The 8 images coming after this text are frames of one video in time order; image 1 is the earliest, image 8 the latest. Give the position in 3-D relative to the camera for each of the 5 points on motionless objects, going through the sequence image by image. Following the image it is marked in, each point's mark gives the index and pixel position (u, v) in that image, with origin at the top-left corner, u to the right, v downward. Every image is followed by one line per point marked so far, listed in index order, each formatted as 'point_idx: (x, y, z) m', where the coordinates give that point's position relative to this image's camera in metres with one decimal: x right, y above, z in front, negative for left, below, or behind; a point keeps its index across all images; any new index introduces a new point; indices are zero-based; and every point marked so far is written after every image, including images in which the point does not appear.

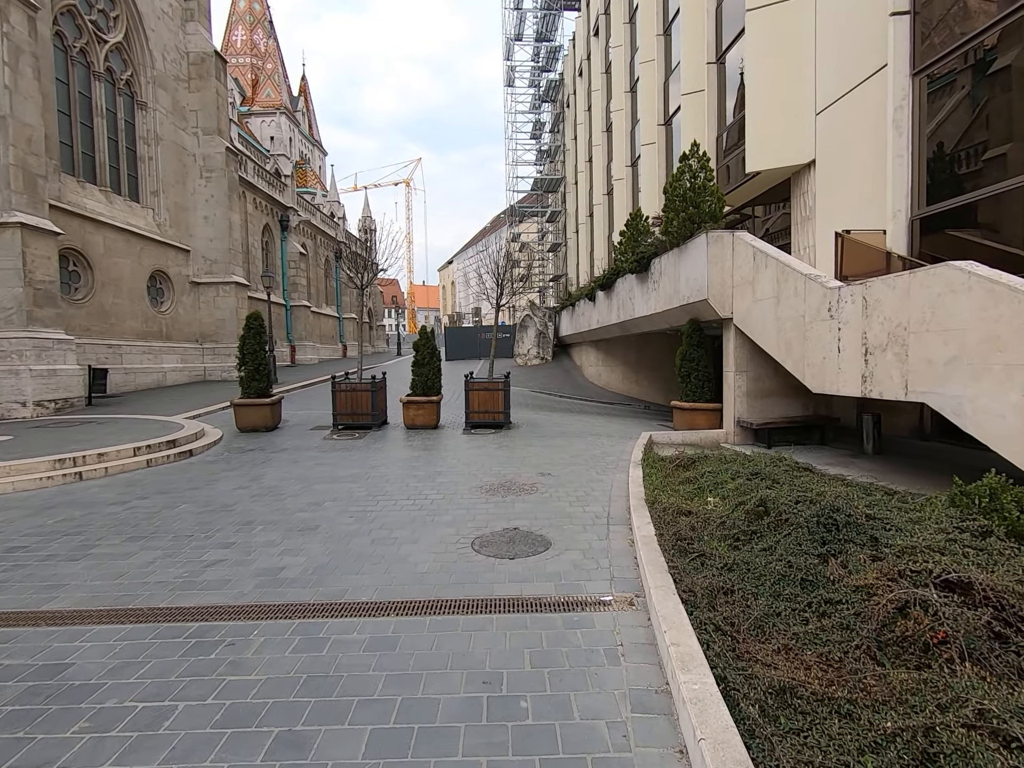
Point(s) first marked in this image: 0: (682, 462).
0: (+2.1, -1.0, +6.7) m
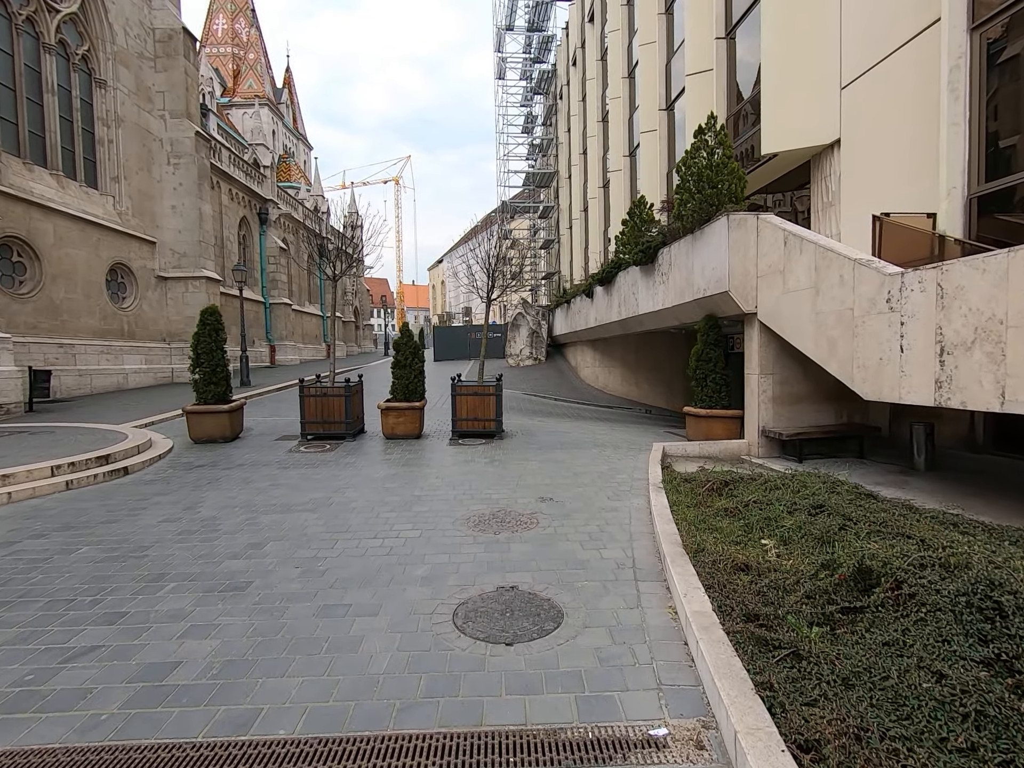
0: (+2.1, -1.0, +5.6) m
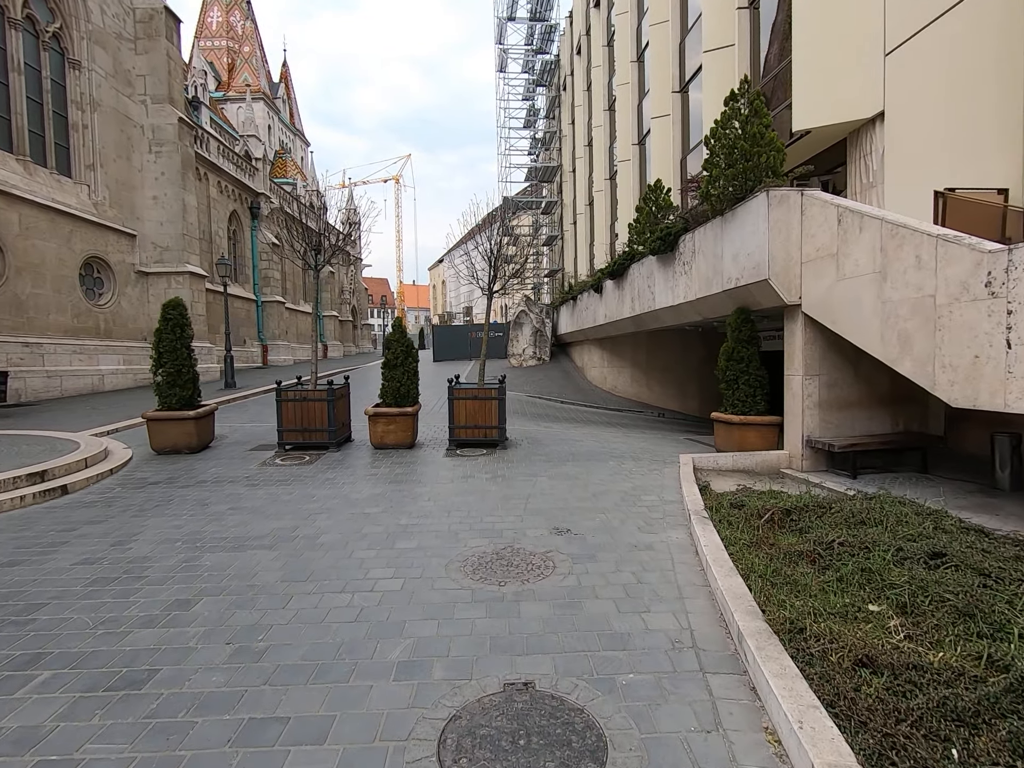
0: (+2.1, -1.1, +4.5) m
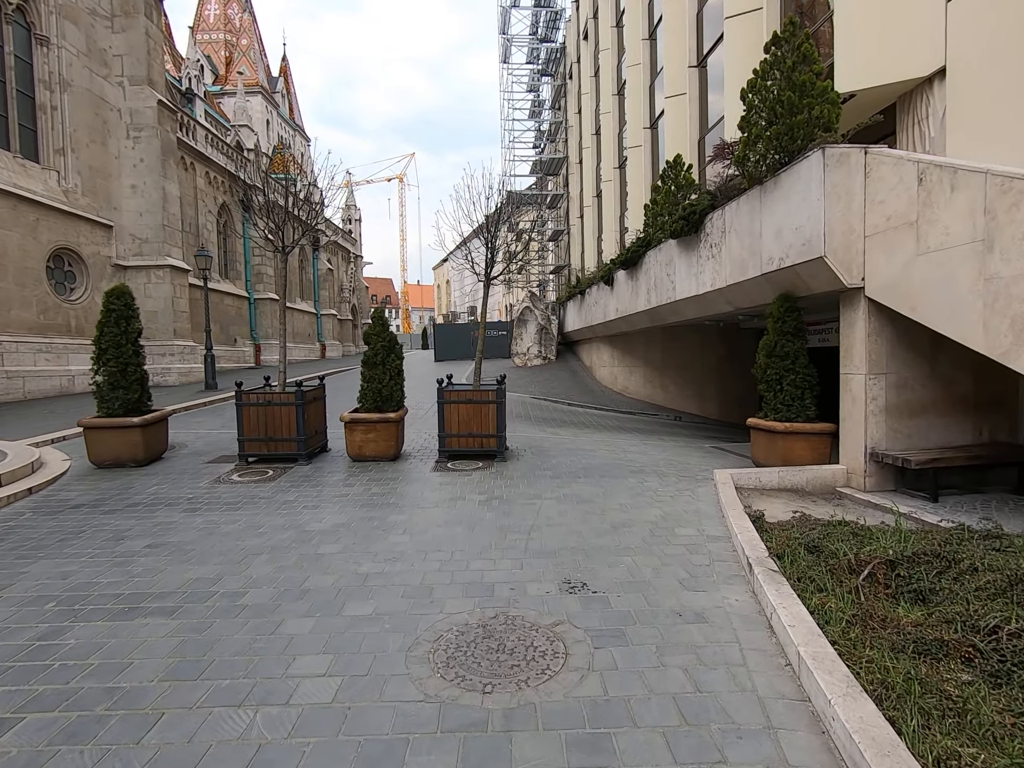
0: (+2.1, -1.1, +3.2) m
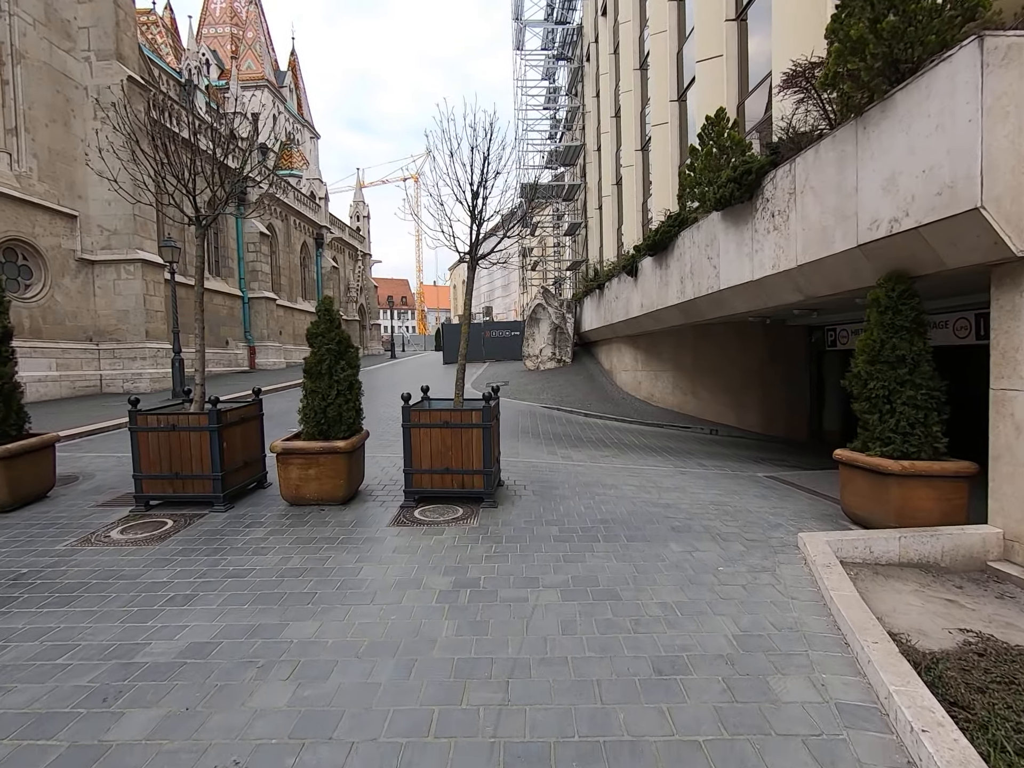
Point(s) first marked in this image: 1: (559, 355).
0: (+1.9, -1.2, +1.2) m
1: (+1.7, +1.0, +19.8) m
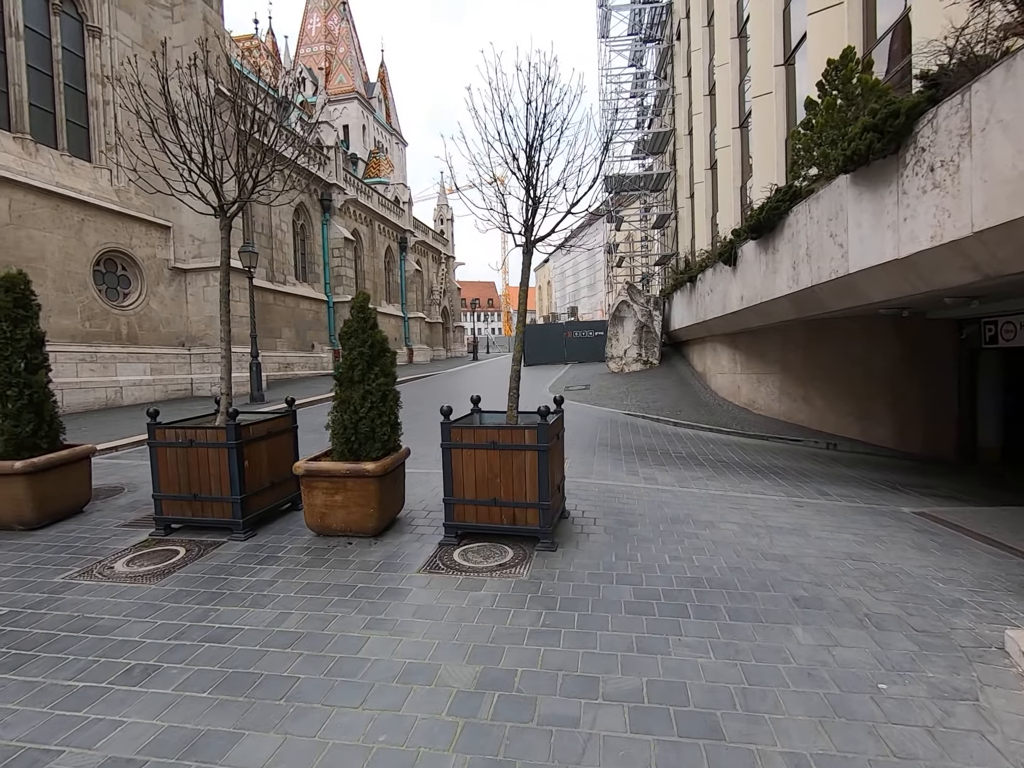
0: (+1.7, -1.3, -0.2) m
1: (+4.5, +0.9, +18.2) m
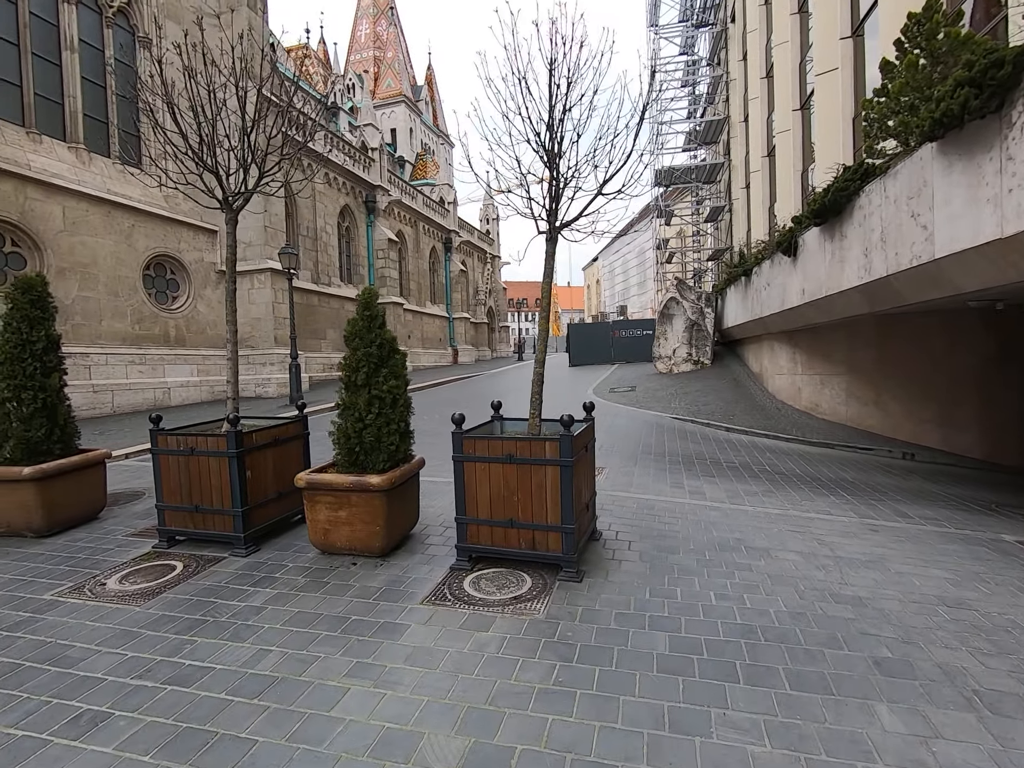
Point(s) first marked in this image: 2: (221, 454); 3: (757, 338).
0: (+1.4, -1.3, -0.8) m
1: (+5.9, +0.9, +17.2) m
2: (-2.3, -0.5, +4.2) m
3: (+6.3, +1.2, +13.9) m
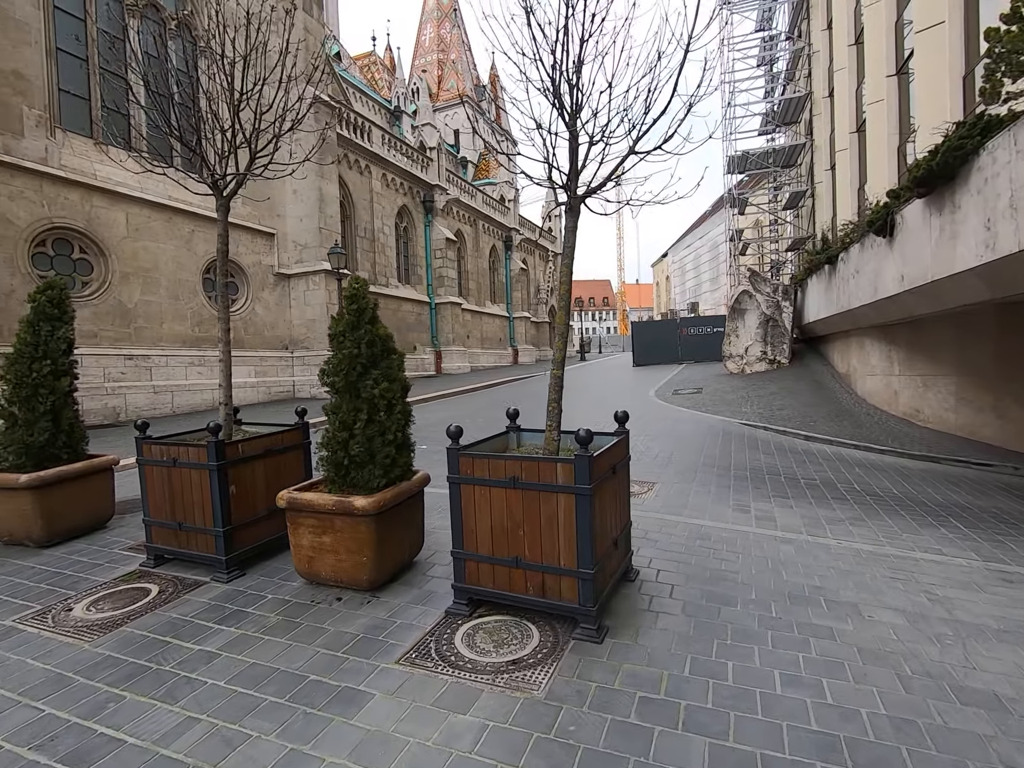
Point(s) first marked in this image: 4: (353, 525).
0: (+0.9, -1.4, -1.7) m
1: (+7.6, +0.8, +15.7) m
2: (-2.2, -0.6, +3.8) m
3: (+7.6, +1.2, +12.3) m
4: (-1.0, -0.9, +3.4) m
